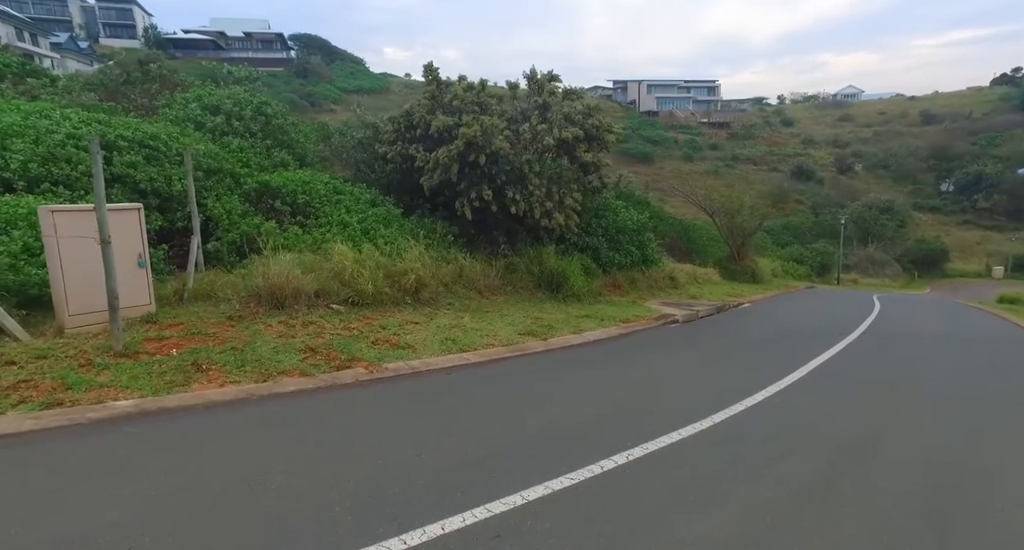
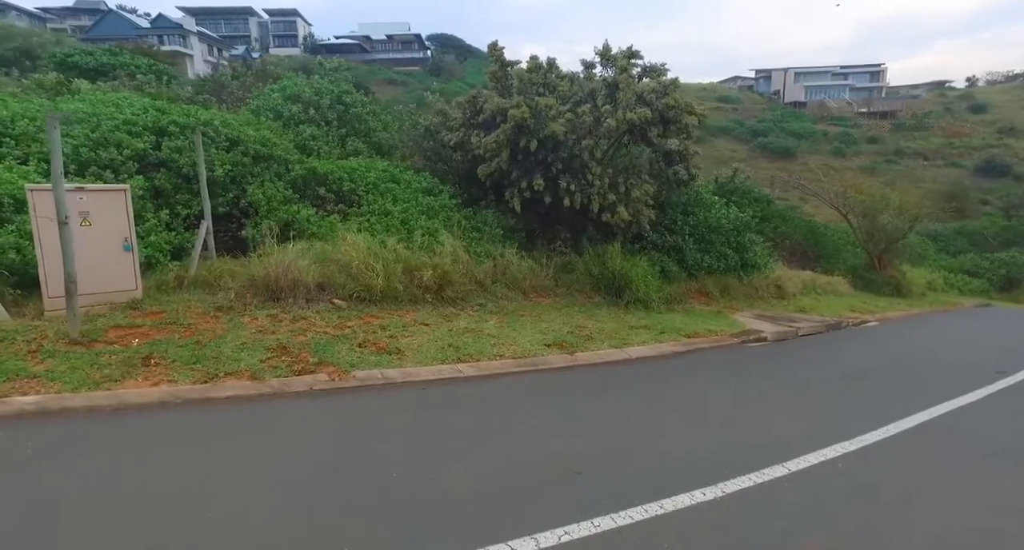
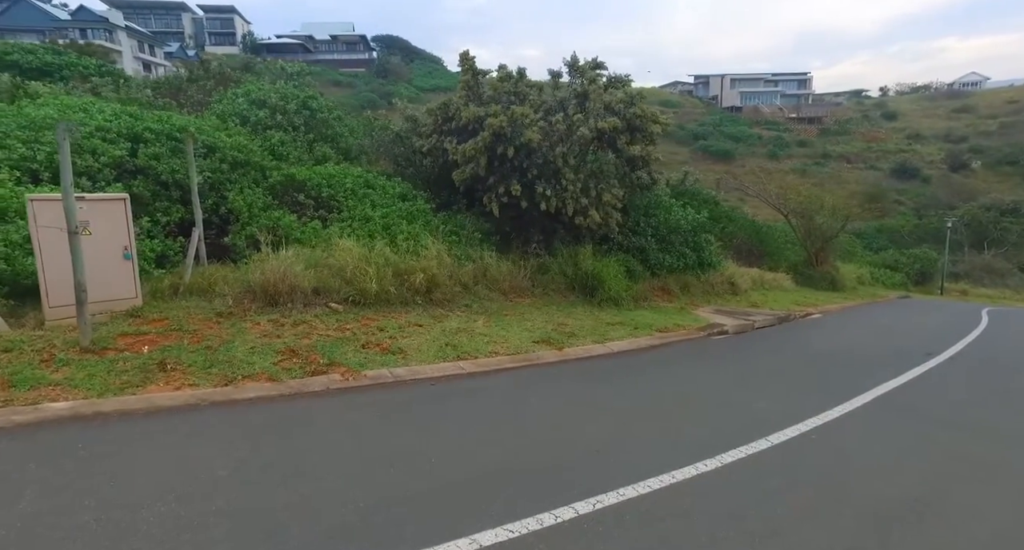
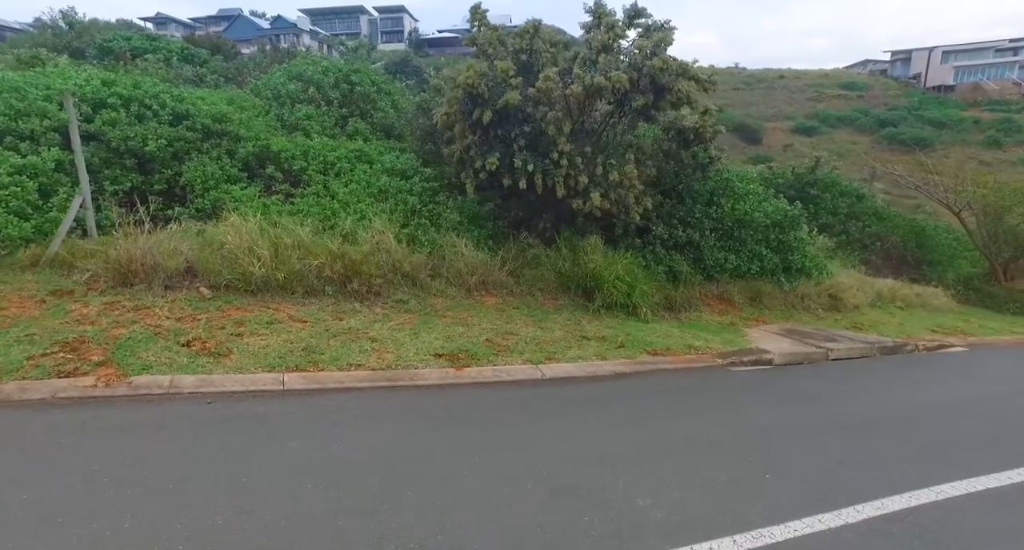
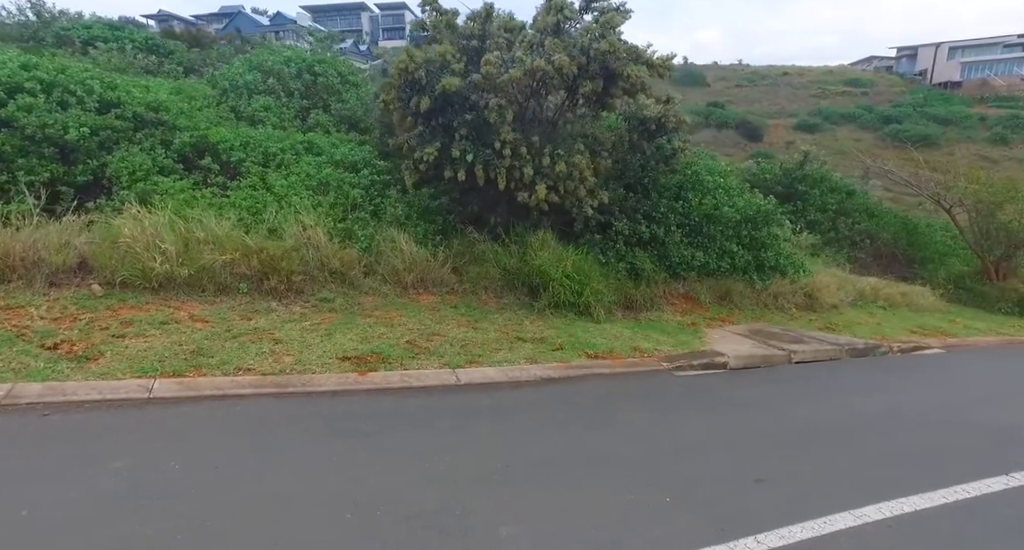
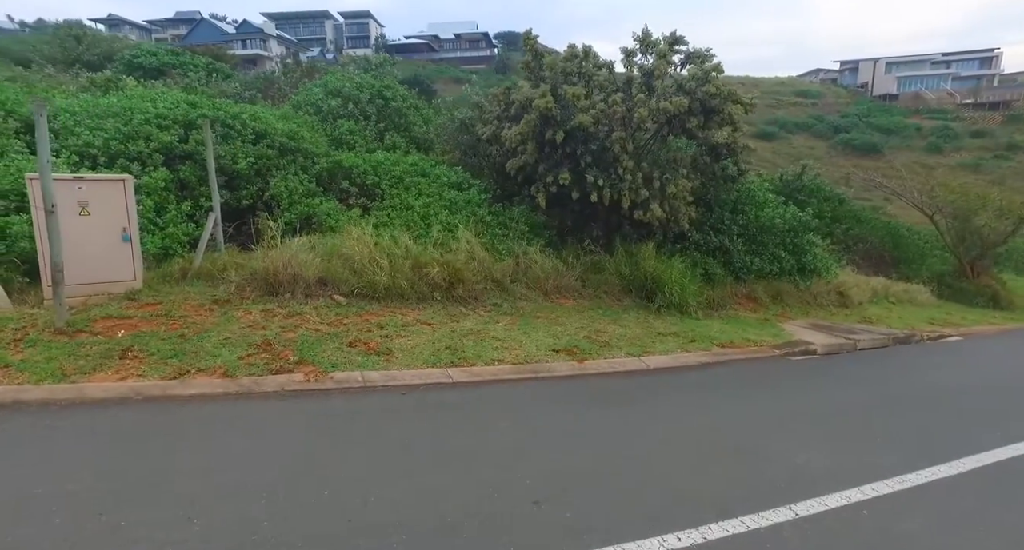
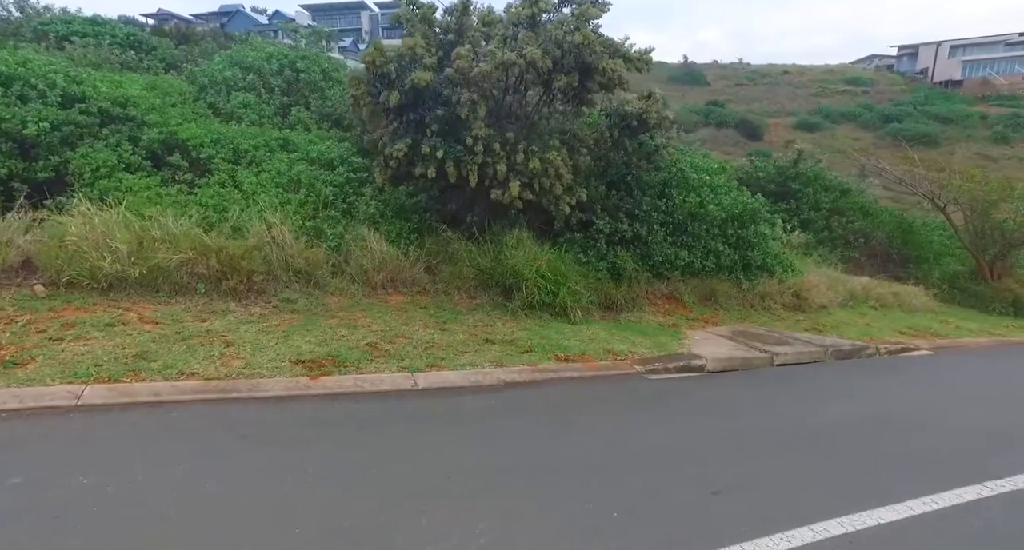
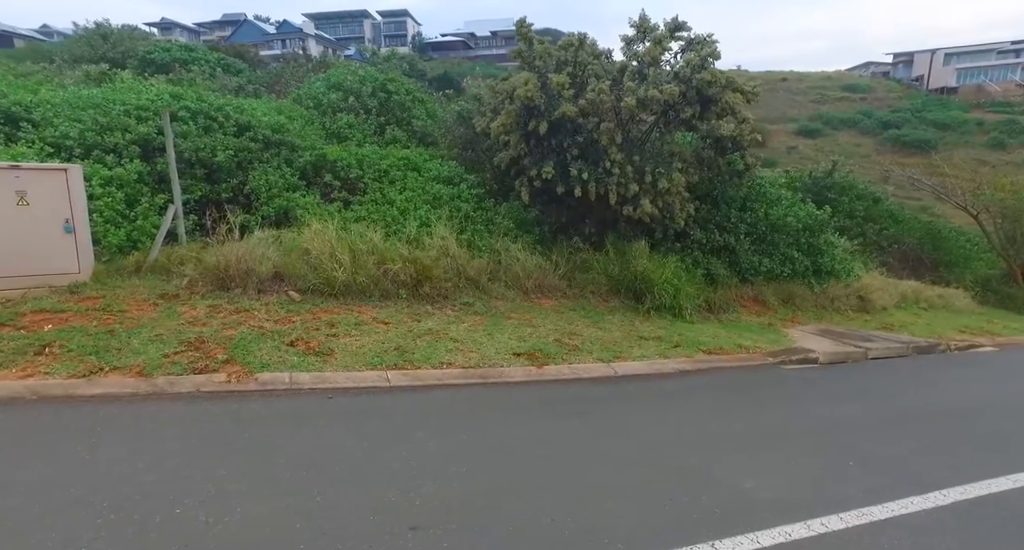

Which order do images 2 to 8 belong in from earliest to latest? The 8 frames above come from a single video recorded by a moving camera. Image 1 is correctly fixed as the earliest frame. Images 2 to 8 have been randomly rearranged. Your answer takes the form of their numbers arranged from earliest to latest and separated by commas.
3, 2, 6, 8, 4, 5, 7
